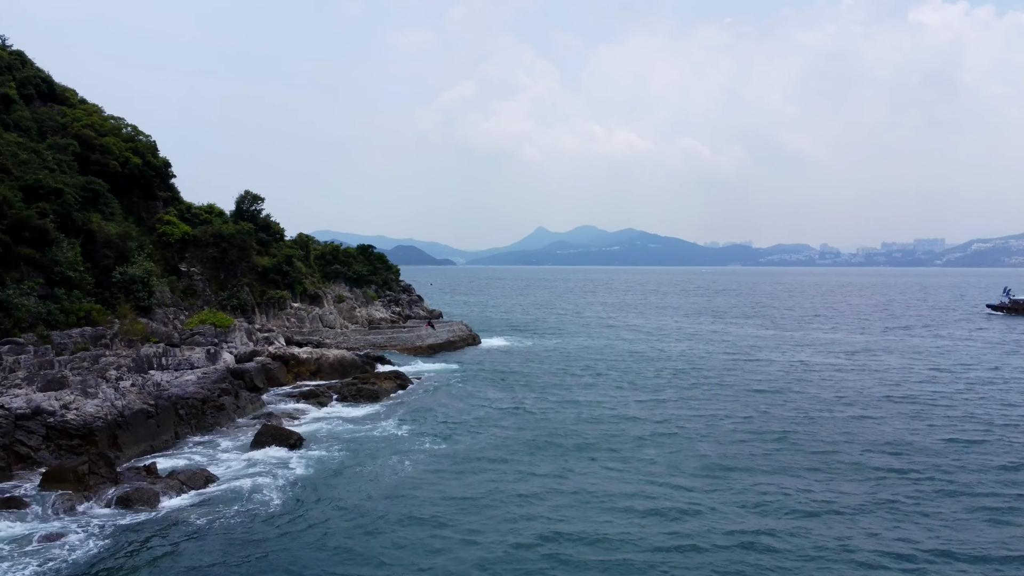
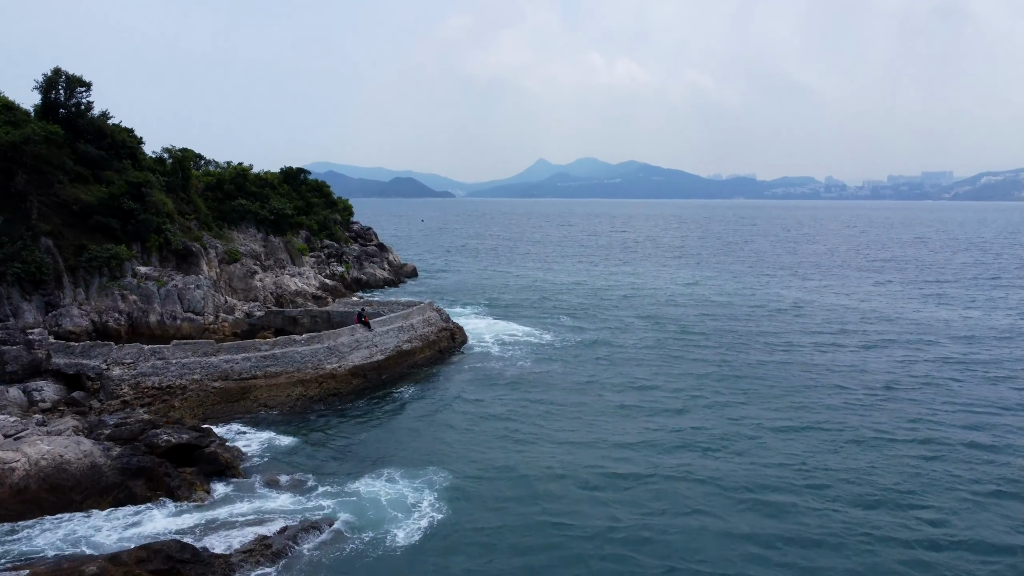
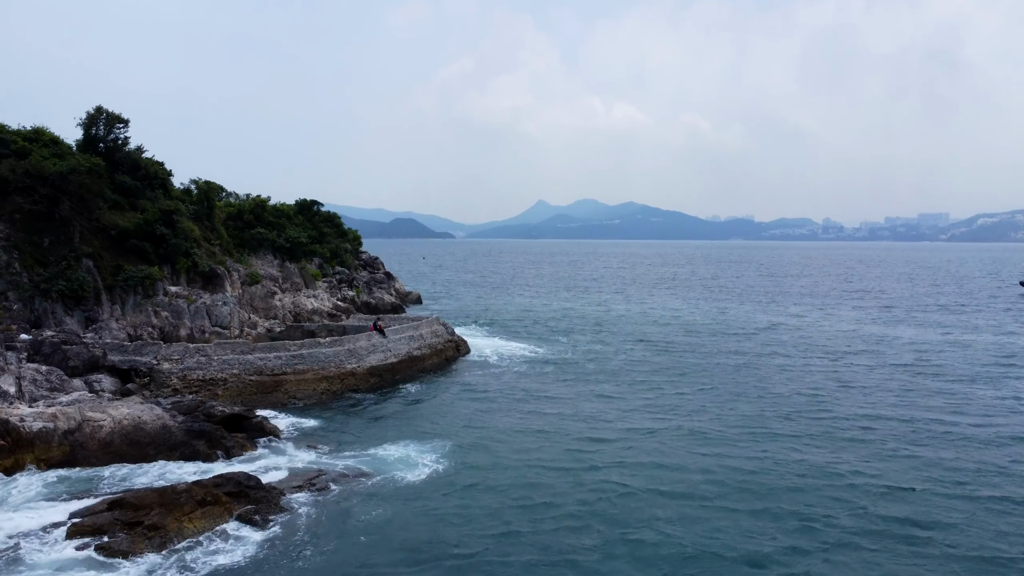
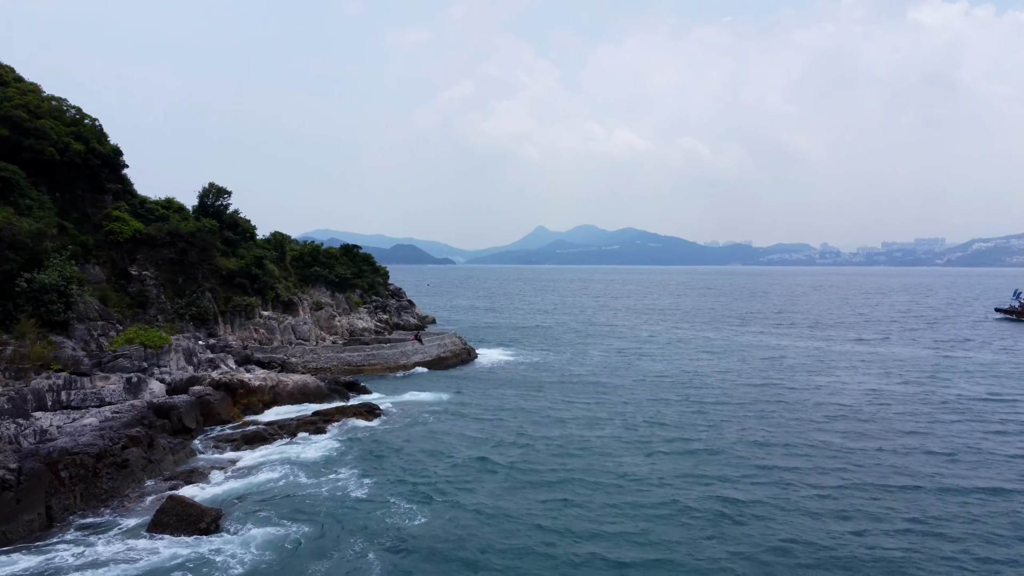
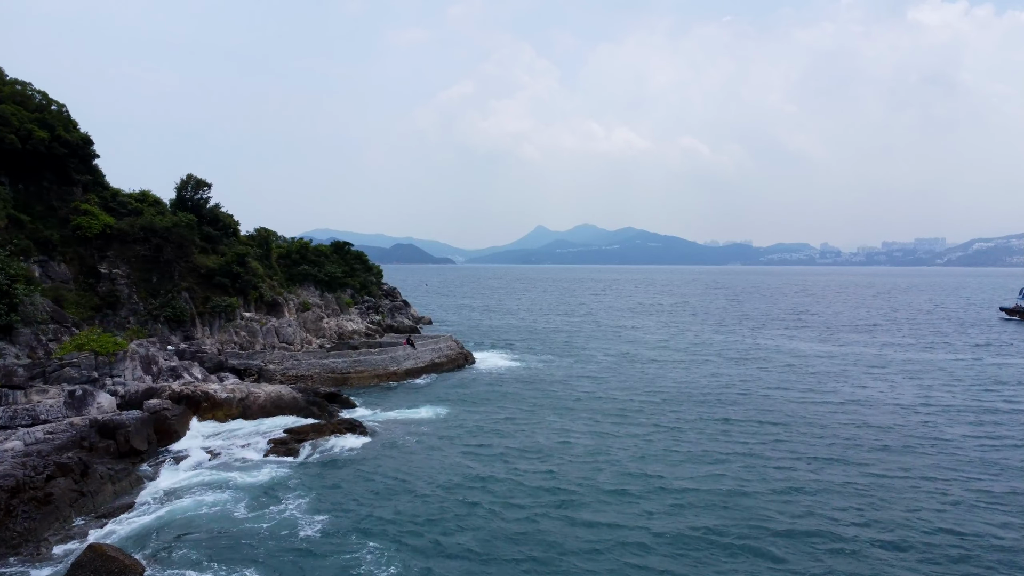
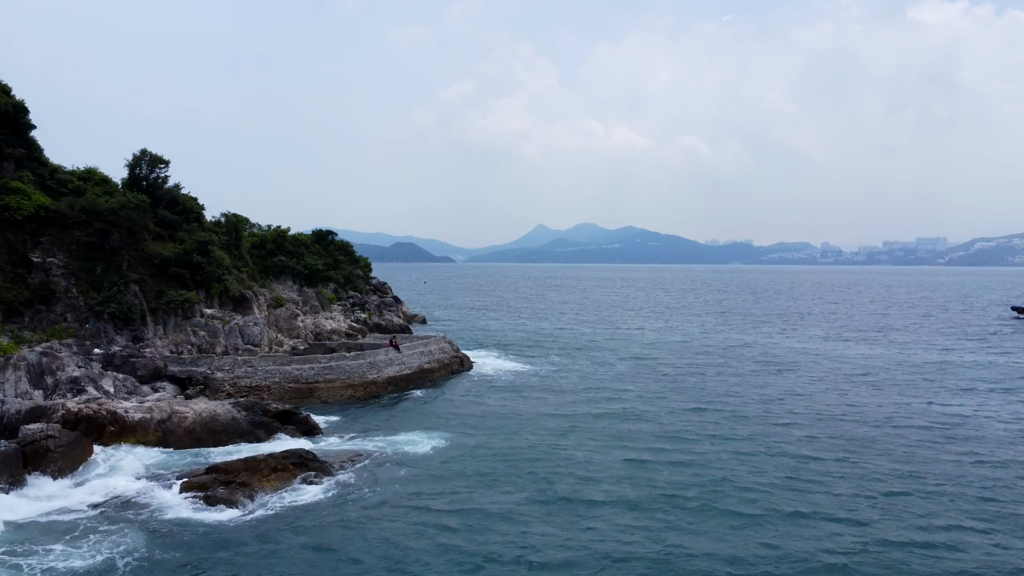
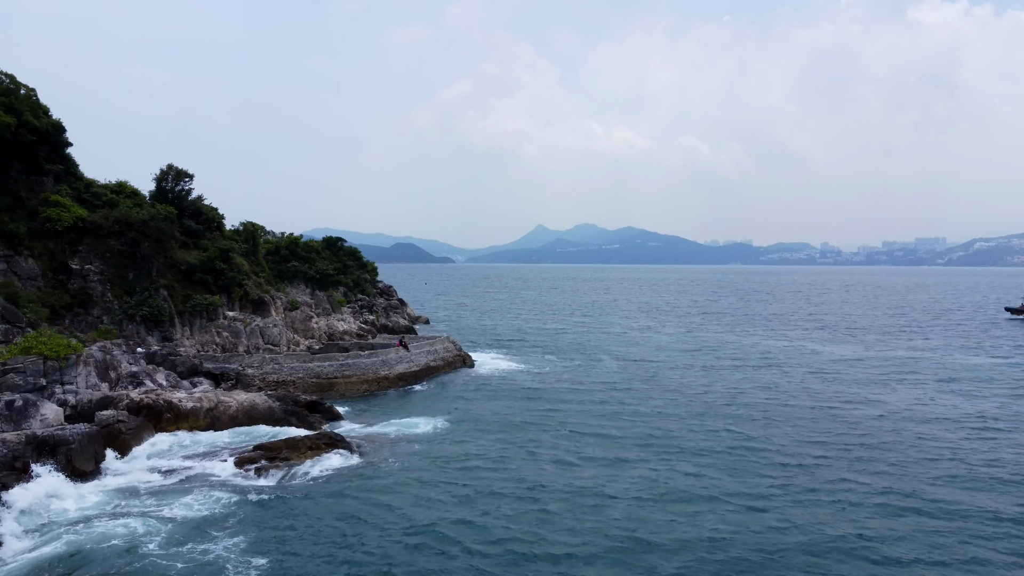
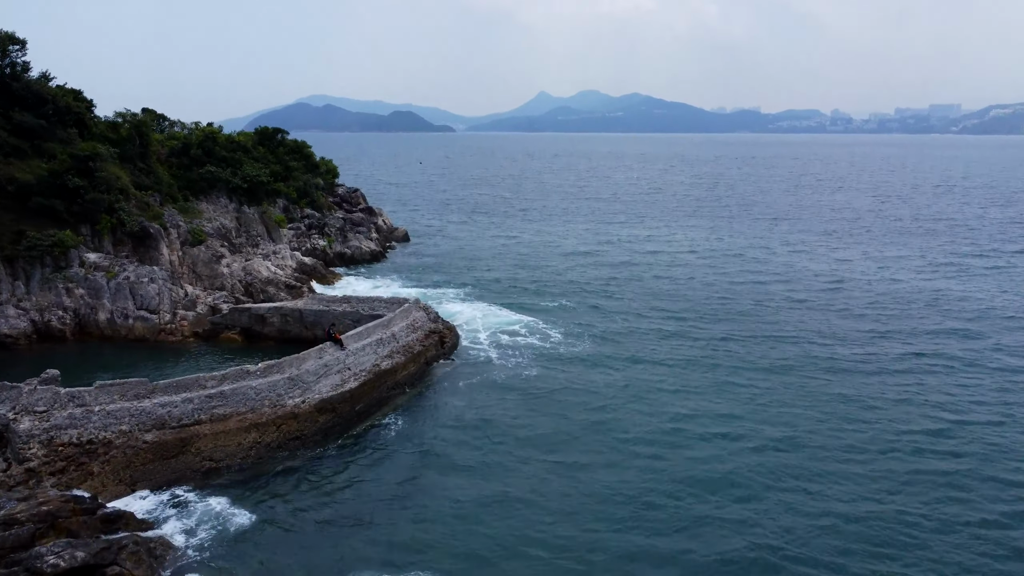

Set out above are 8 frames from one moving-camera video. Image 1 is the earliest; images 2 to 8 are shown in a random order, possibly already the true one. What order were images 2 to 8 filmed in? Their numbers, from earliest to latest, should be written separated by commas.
4, 5, 7, 6, 3, 2, 8
